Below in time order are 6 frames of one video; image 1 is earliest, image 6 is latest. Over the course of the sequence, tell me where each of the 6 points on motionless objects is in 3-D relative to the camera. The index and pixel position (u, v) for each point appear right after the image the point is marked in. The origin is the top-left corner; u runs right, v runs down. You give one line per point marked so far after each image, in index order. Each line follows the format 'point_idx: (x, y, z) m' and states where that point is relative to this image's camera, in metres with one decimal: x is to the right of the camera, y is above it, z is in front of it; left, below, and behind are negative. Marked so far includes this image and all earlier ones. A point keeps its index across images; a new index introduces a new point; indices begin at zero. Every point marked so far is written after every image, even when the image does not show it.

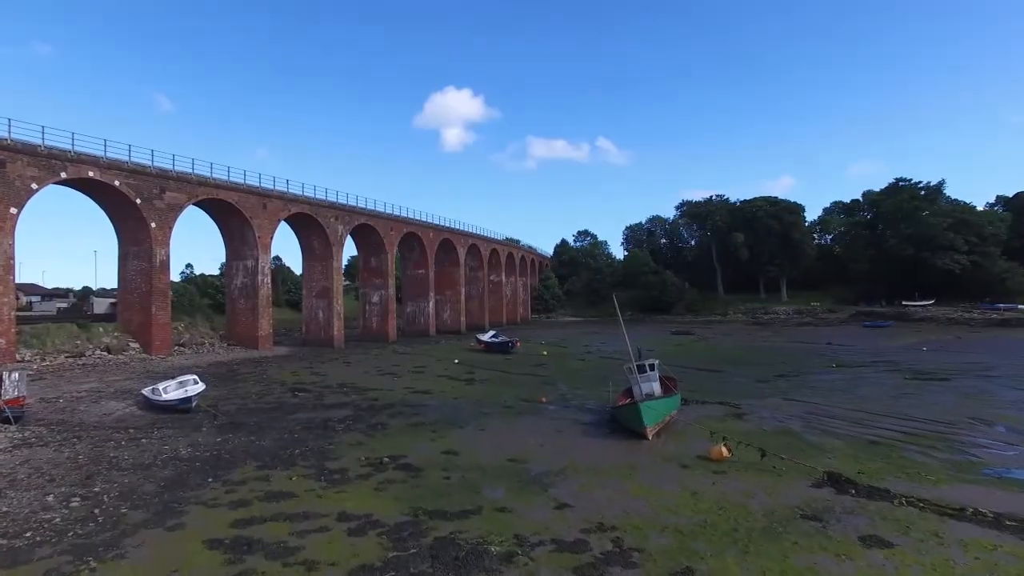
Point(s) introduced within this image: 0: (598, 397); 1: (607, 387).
0: (+2.6, -3.3, +16.9) m
1: (+3.2, -3.4, +18.6) m
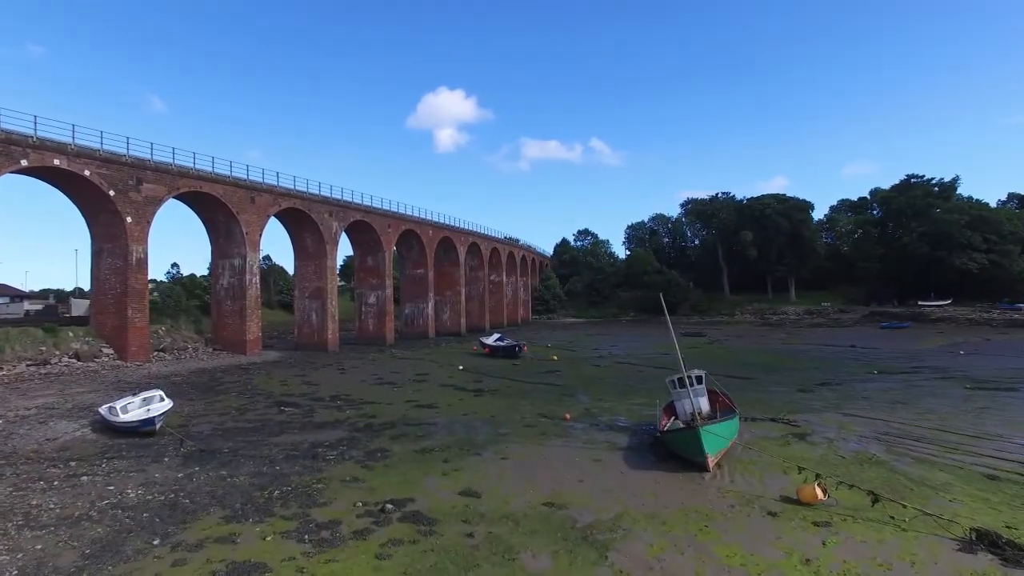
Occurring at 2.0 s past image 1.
0: (+3.0, -3.3, +14.8) m
1: (+3.6, -3.3, +16.6) m
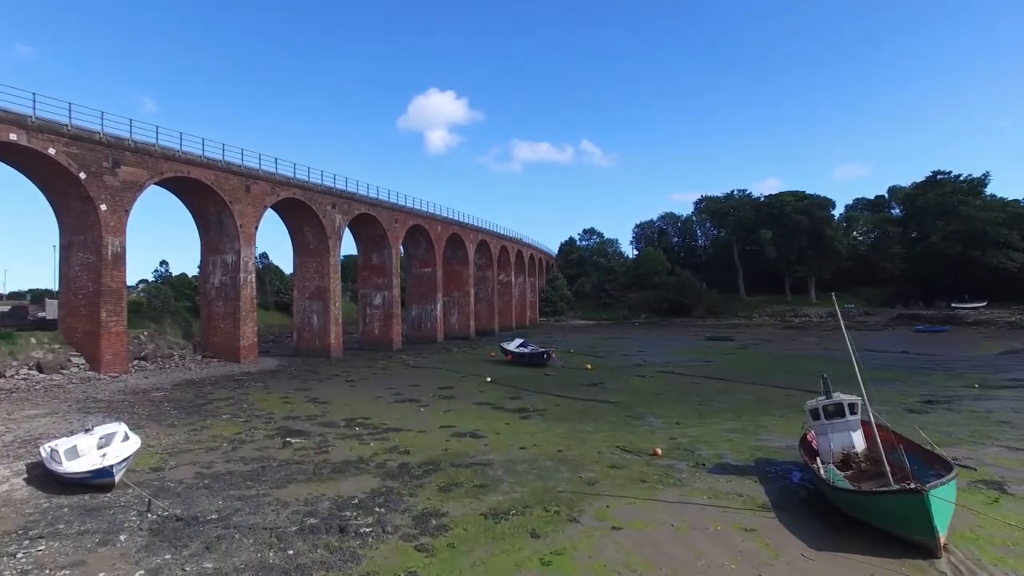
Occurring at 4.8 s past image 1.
0: (+4.5, -3.2, +11.7) m
1: (+5.0, -3.3, +13.5) m
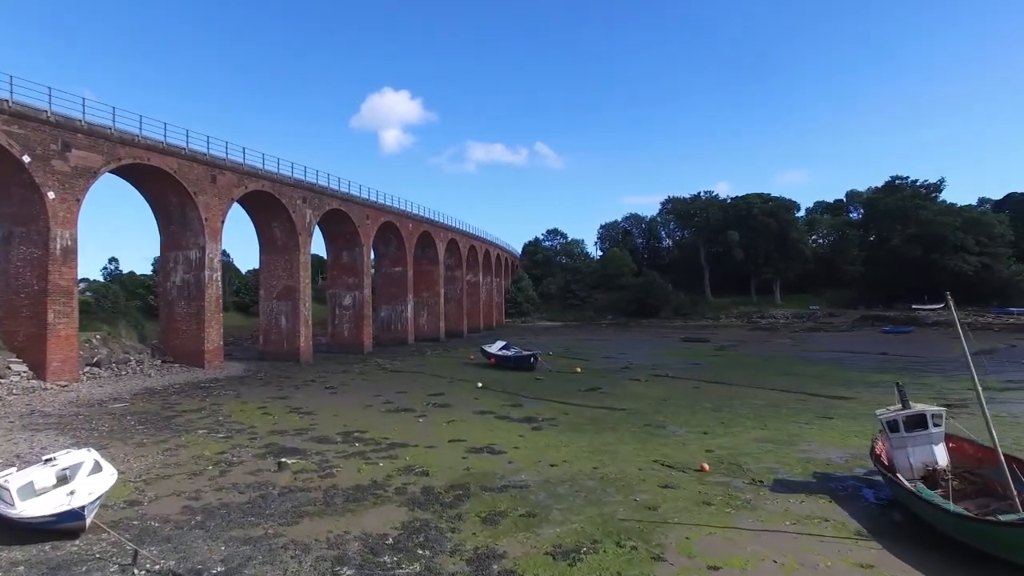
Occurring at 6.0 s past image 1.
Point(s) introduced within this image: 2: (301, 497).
0: (+5.0, -3.2, +10.8) m
1: (+5.4, -3.3, +12.6) m
2: (-3.2, -3.1, +8.4) m
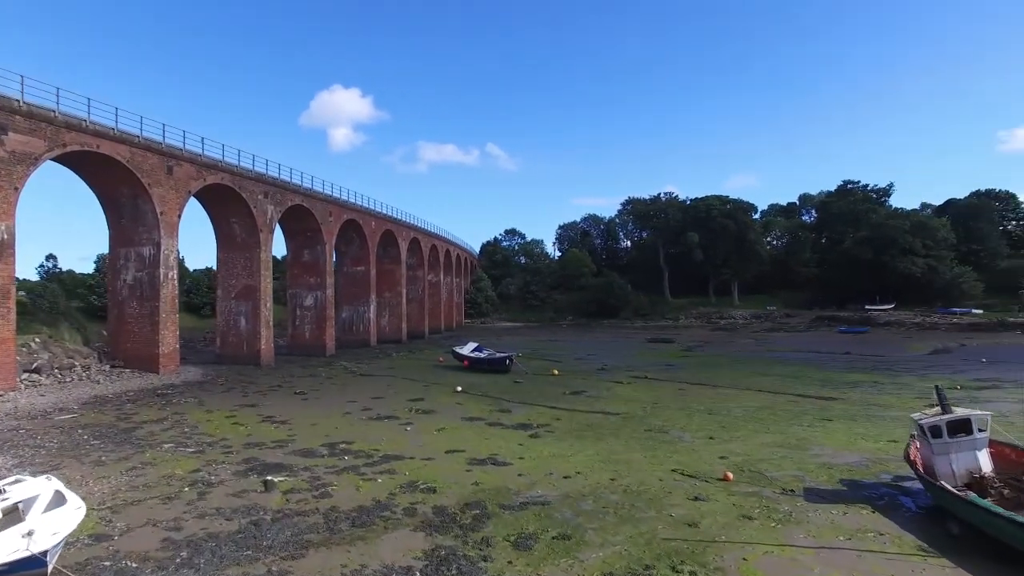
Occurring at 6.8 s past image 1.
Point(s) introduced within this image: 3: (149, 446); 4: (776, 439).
0: (+5.1, -3.2, +10.5) m
1: (+5.4, -3.3, +12.3) m
2: (-2.8, -3.1, +7.4) m
3: (-7.2, -3.1, +11.0) m
4: (+5.7, -3.3, +12.1) m
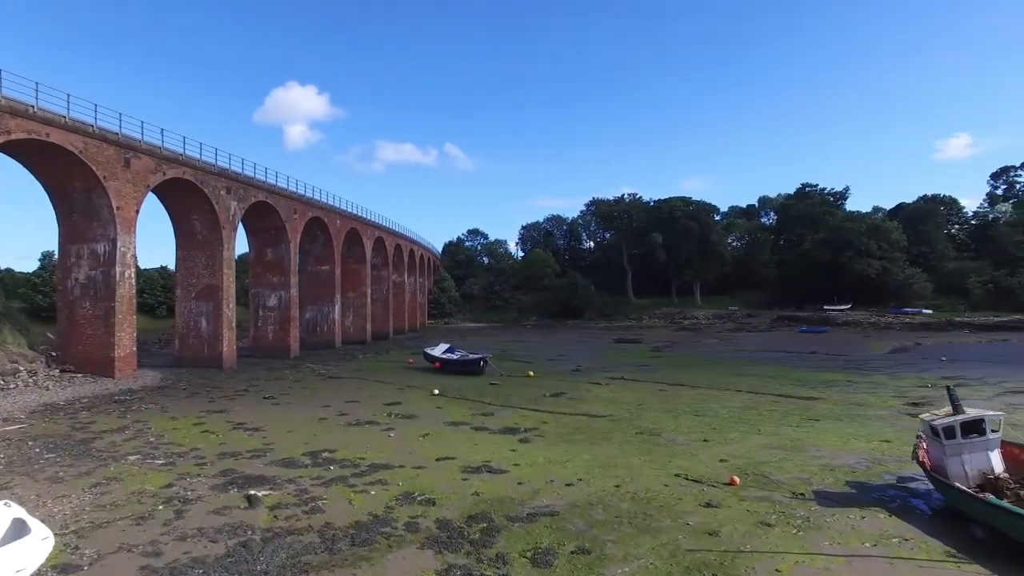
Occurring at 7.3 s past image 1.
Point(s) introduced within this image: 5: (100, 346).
0: (+5.0, -3.2, +10.3) m
1: (+5.2, -3.3, +12.2) m
2: (-2.6, -3.1, +6.7) m
3: (-7.2, -3.1, +10.1) m
4: (+5.6, -3.3, +12.0) m
5: (-14.6, -2.1, +19.8) m
